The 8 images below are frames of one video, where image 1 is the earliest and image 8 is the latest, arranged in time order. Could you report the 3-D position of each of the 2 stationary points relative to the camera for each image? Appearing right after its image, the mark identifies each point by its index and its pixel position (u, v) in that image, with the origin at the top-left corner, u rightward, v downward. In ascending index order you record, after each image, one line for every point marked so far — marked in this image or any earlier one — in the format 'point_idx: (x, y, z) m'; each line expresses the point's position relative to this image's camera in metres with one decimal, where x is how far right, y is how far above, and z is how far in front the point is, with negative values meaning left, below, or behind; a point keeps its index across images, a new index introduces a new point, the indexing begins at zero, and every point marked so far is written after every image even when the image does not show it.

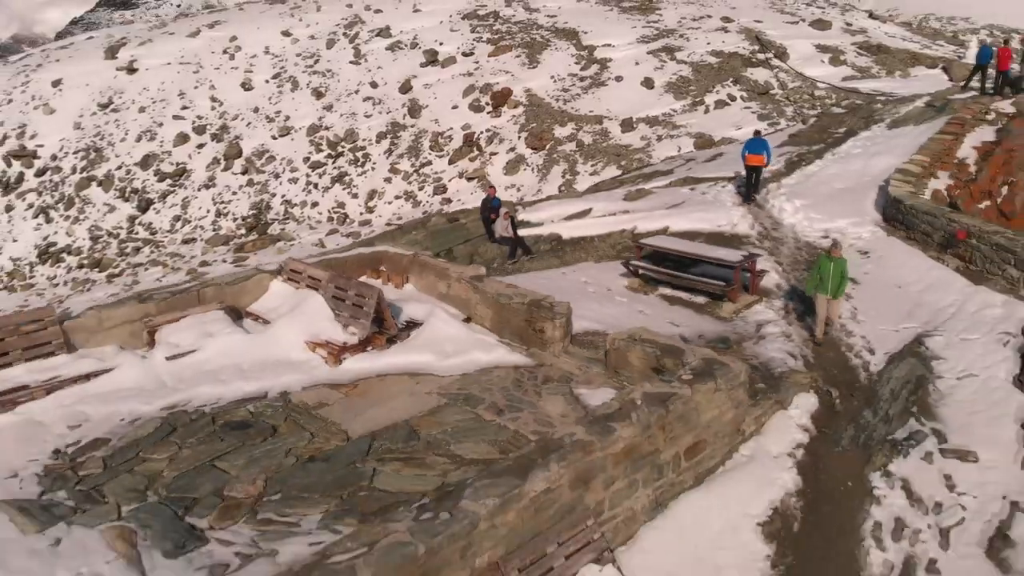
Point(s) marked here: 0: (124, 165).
0: (-4.7, +1.6, +10.1) m
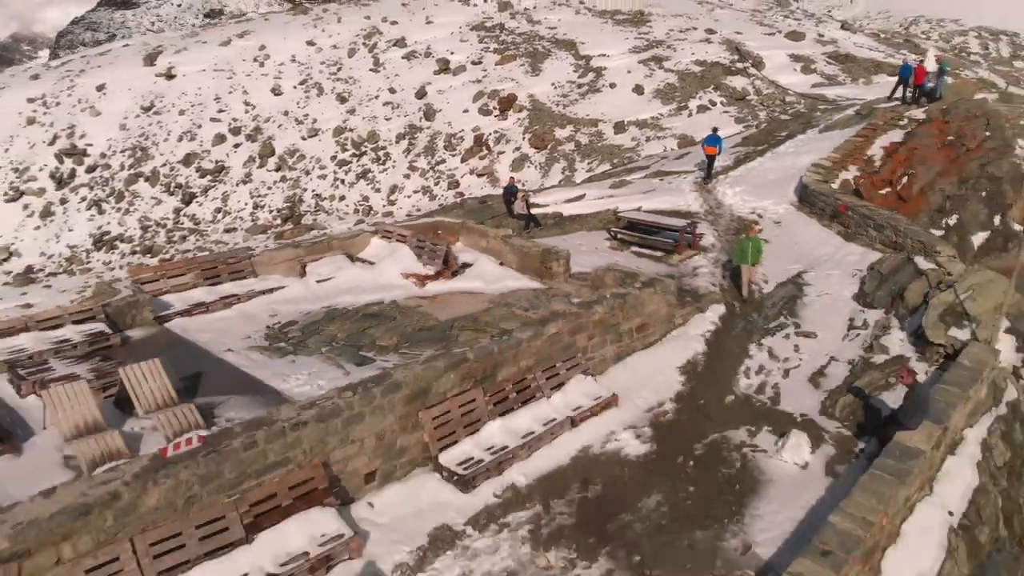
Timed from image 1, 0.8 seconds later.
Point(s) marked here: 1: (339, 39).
0: (-4.7, +1.8, +11.2) m
1: (-2.8, +4.1, +13.5) m
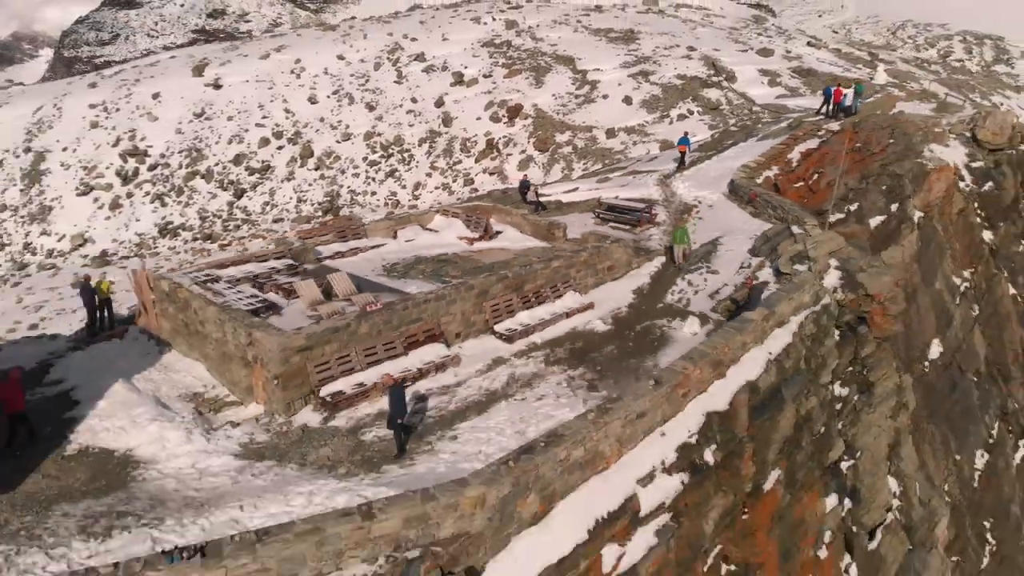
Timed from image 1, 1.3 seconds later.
0: (-4.6, +2.1, +12.9) m
1: (-2.7, +4.3, +15.1) m
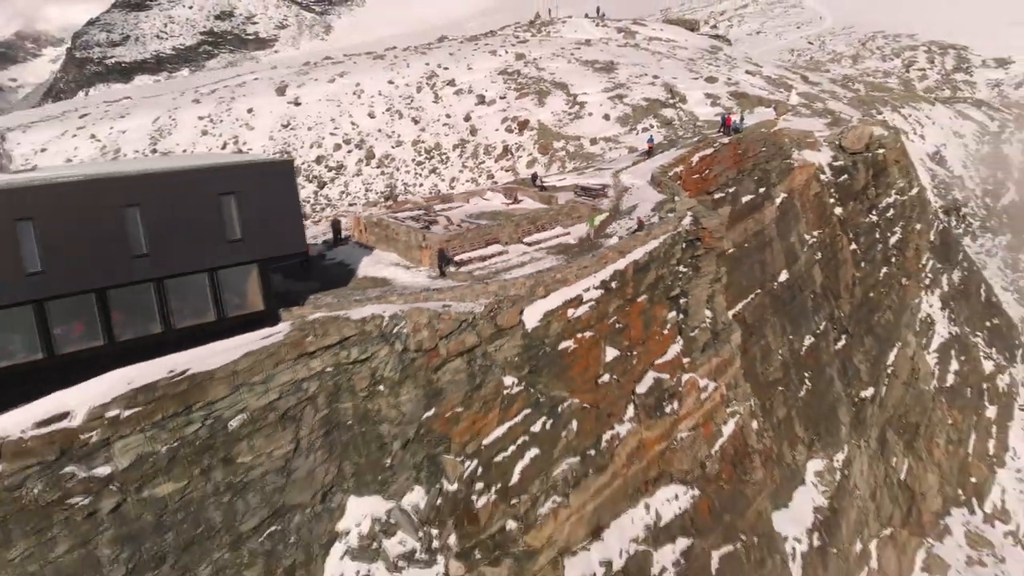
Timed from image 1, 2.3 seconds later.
0: (-4.4, +2.8, +17.3) m
1: (-2.5, +5.0, +19.5) m
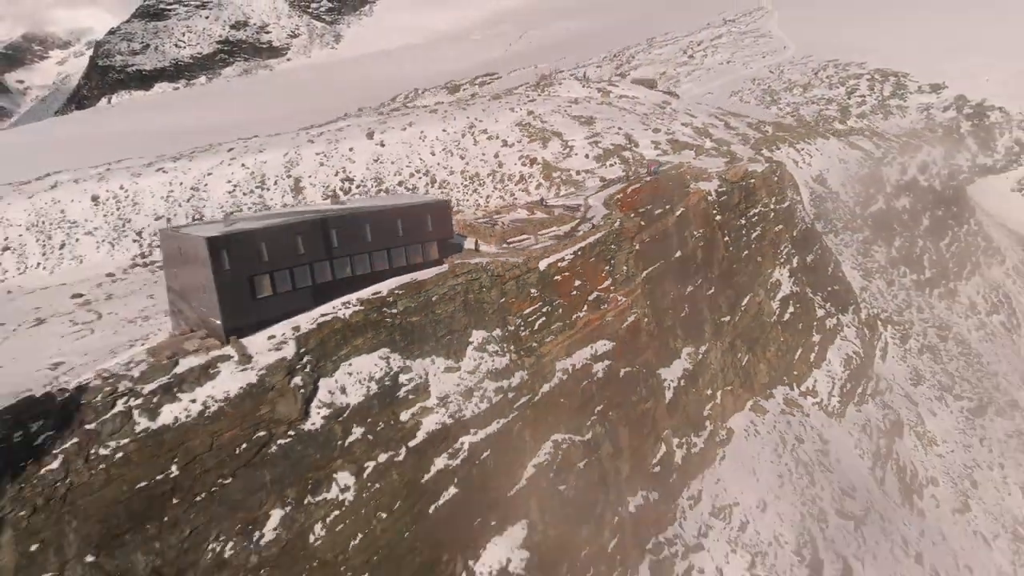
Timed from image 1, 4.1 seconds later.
0: (-3.9, +3.5, +26.6) m
1: (-2.0, +5.7, +28.9) m
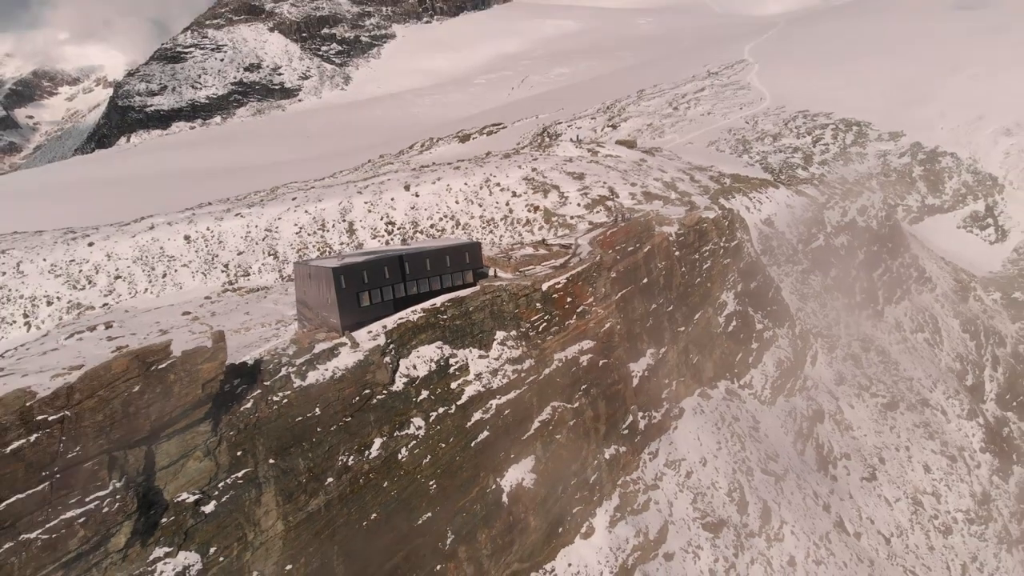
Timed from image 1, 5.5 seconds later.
0: (-3.5, +2.6, +34.1) m
1: (-1.6, +4.8, +36.5) m
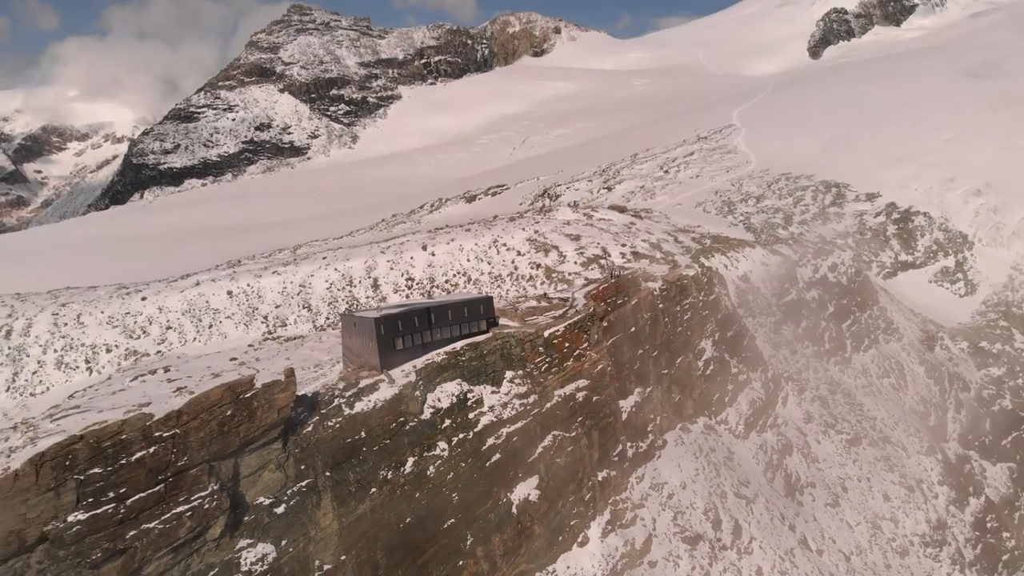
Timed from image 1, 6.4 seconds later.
0: (-3.3, +0.3, +38.9) m
1: (-1.4, +2.3, +41.4) m
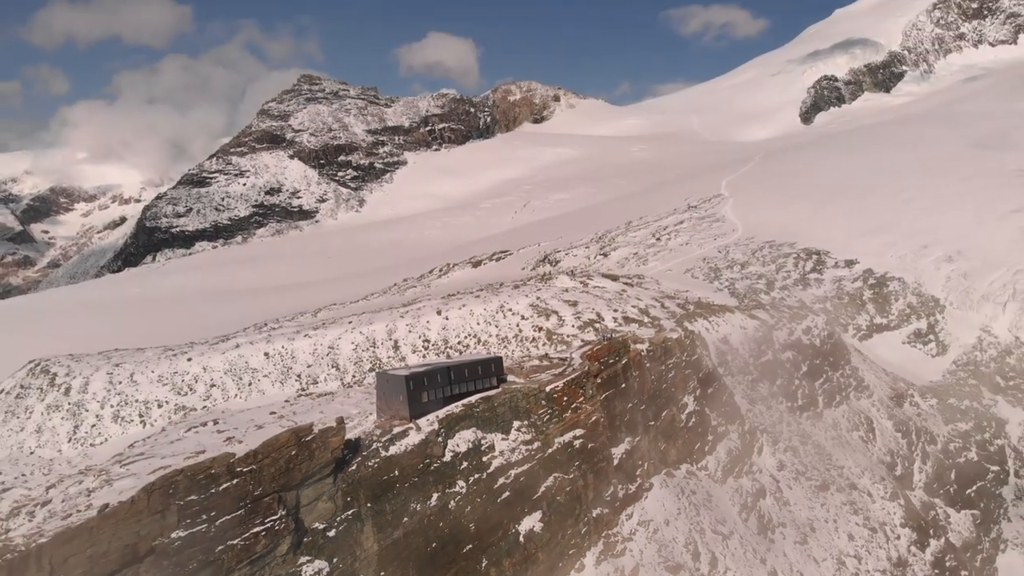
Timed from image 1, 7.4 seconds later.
0: (-3.0, -3.2, +44.3) m
1: (-1.1, -1.4, +46.9) m
